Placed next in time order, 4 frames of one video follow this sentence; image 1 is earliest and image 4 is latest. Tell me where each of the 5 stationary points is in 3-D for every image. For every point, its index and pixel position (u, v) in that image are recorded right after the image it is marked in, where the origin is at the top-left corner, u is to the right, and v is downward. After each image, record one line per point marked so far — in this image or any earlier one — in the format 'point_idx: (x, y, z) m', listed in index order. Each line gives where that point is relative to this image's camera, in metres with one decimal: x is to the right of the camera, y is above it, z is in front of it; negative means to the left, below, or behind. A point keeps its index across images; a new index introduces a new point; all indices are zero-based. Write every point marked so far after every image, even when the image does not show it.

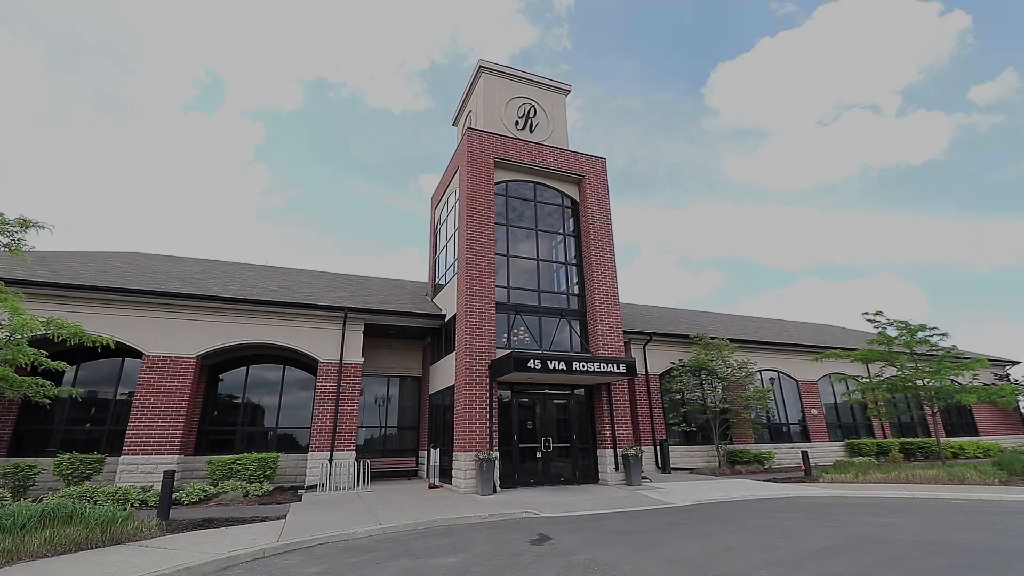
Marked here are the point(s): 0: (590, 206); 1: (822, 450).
0: (+2.3, +2.6, +15.6) m
1: (+11.8, -6.1, +18.9) m
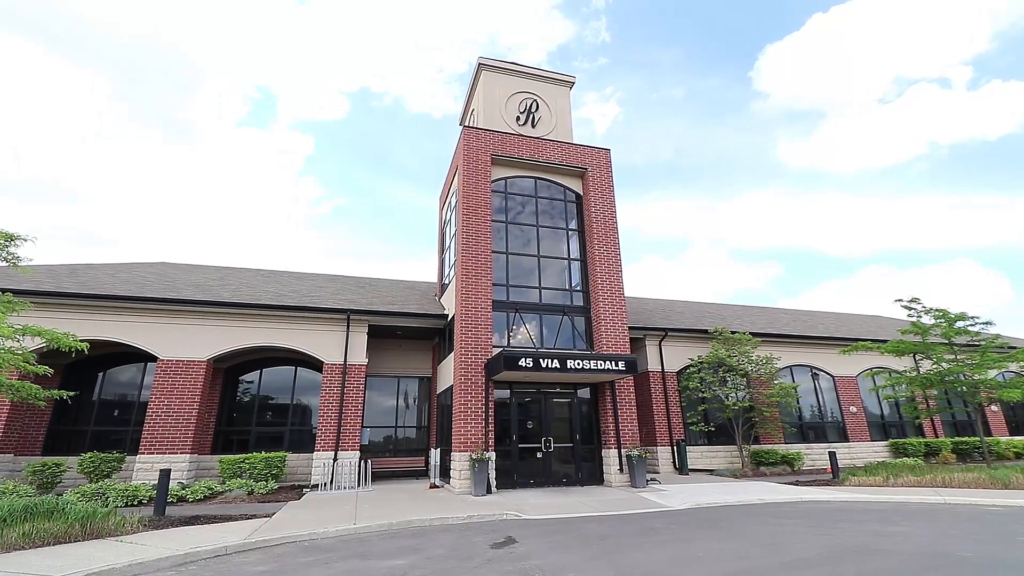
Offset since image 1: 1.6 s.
0: (+2.4, +2.7, +15.1) m
1: (+12.4, -5.7, +17.6) m
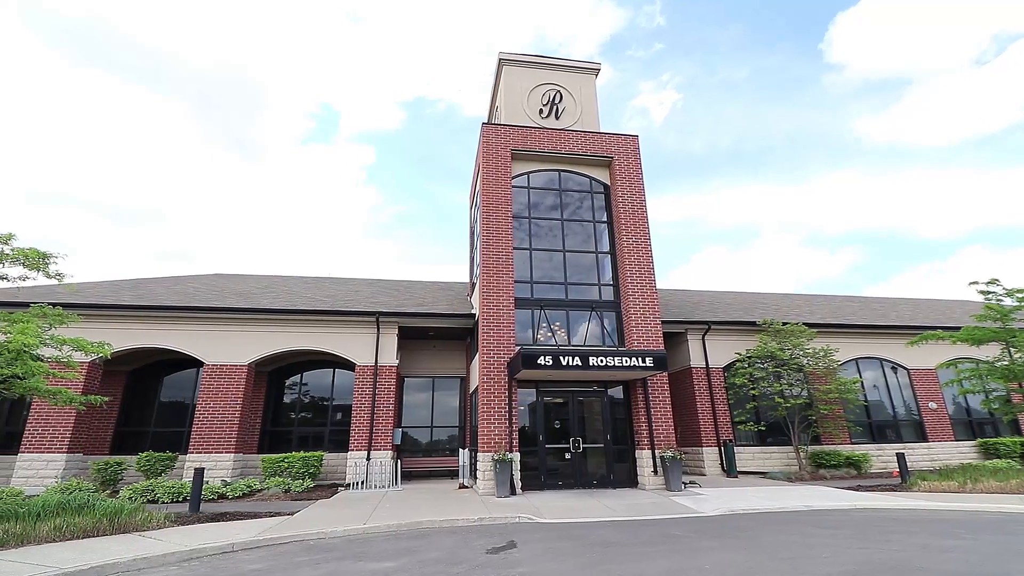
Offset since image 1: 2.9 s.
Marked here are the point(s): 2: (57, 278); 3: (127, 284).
0: (+3.1, +2.9, +14.5) m
1: (+13.6, -5.1, +15.7) m
2: (-8.1, +0.2, +8.9) m
3: (-11.6, +0.1, +15.0) m
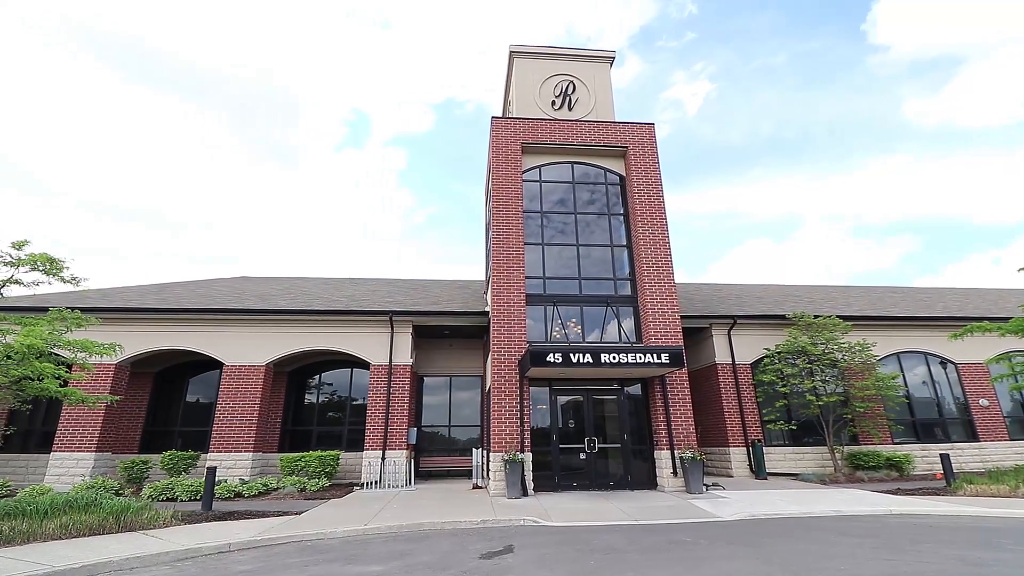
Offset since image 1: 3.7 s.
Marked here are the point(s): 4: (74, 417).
0: (+3.5, +3.0, +14.0) m
1: (+14.2, -4.8, +14.5) m
2: (-8.1, +0.1, +9.2) m
3: (-11.1, 0.0, +15.5) m
4: (-11.0, -3.2, +12.5) m
